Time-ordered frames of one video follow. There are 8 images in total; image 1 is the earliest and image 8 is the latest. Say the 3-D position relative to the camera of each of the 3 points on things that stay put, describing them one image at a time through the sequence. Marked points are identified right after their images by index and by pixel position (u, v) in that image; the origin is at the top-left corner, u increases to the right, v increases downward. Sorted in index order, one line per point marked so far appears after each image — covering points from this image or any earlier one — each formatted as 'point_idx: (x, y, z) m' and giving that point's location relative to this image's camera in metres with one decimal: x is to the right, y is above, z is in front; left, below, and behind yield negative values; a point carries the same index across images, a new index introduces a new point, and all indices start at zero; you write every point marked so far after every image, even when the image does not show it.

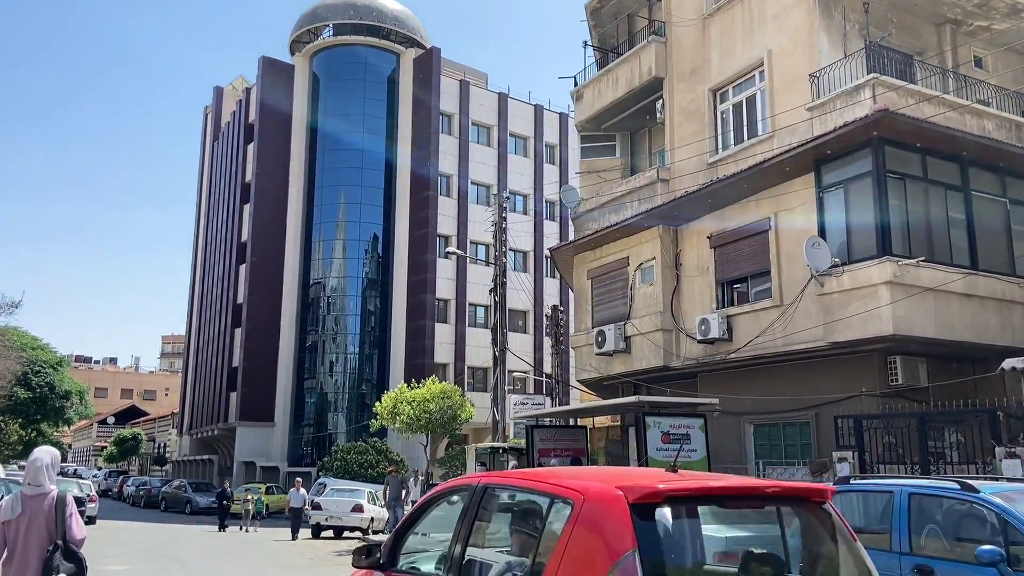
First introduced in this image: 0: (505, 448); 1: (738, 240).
0: (-0.2, -3.5, +17.6) m
1: (+4.5, +1.0, +16.3) m
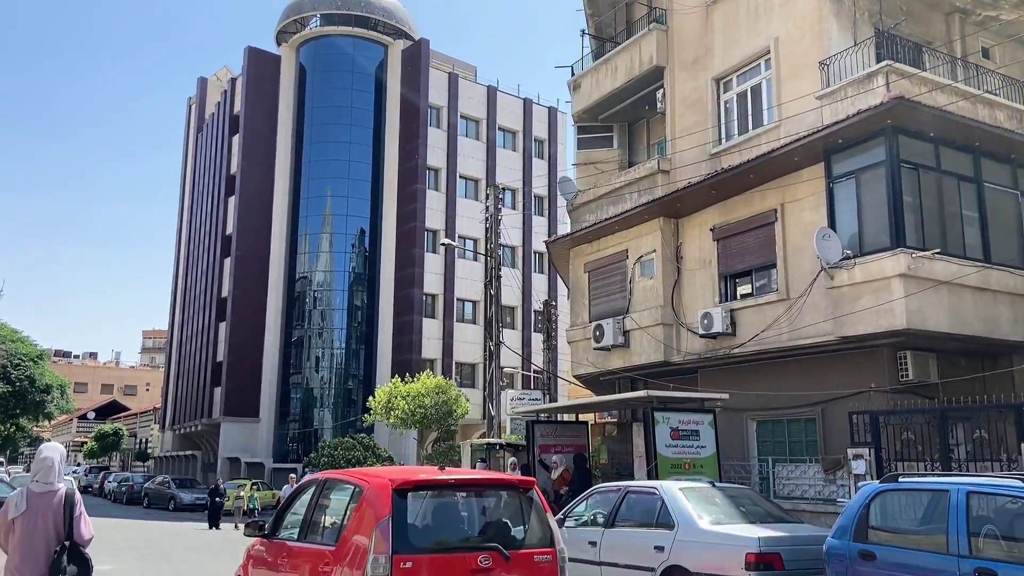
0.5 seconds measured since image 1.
0: (-0.3, -3.3, +17.2) m
1: (+4.5, +1.1, +15.9) m
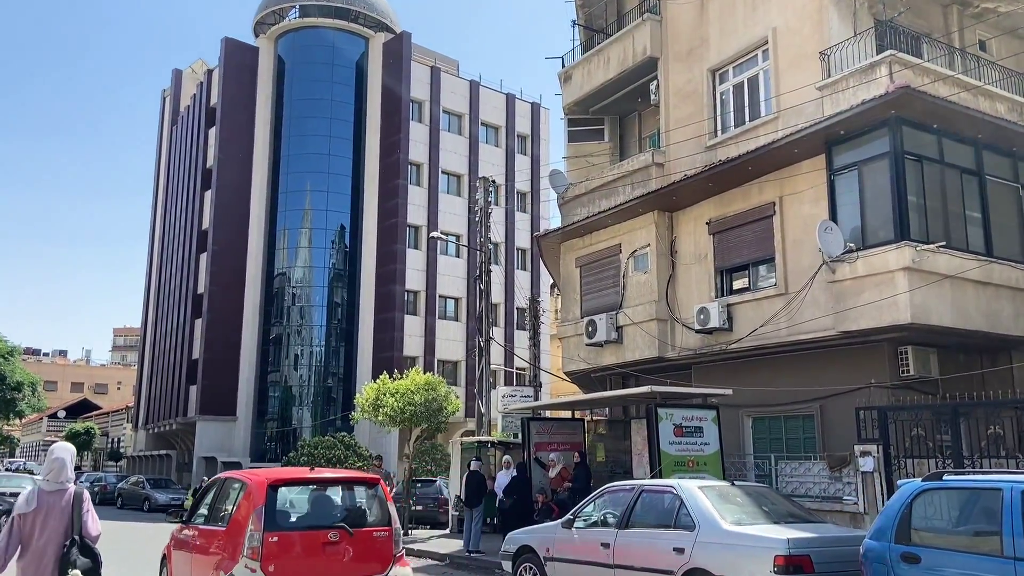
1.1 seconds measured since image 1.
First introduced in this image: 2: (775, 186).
0: (-0.5, -3.2, +16.8) m
1: (+4.4, +1.2, +15.6) m
2: (+4.8, +1.9, +15.0) m
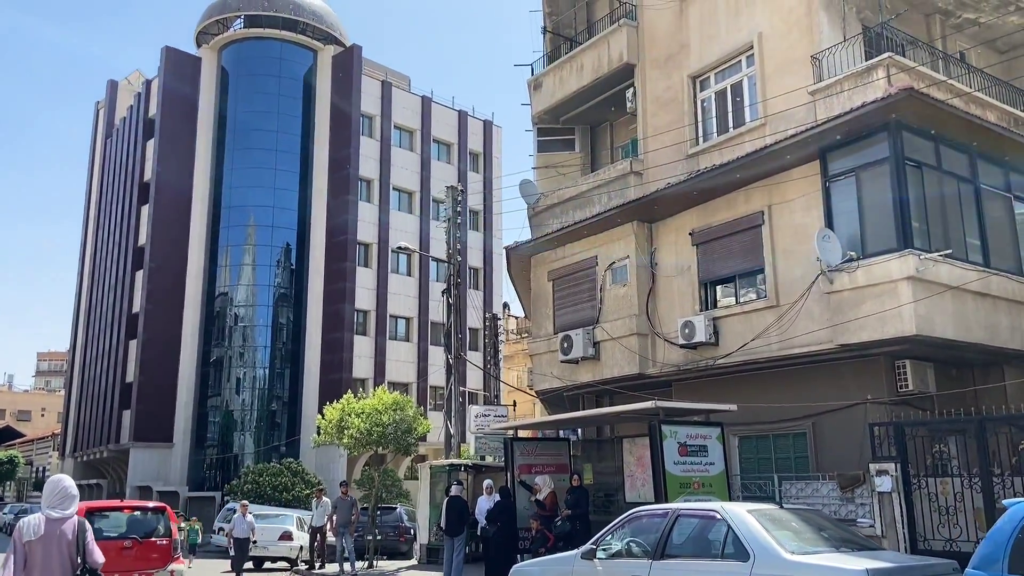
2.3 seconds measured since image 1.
0: (-1.0, -3.4, +15.7) m
1: (+4.0, +1.0, +15.1) m
2: (+4.5, +1.7, +14.4) m
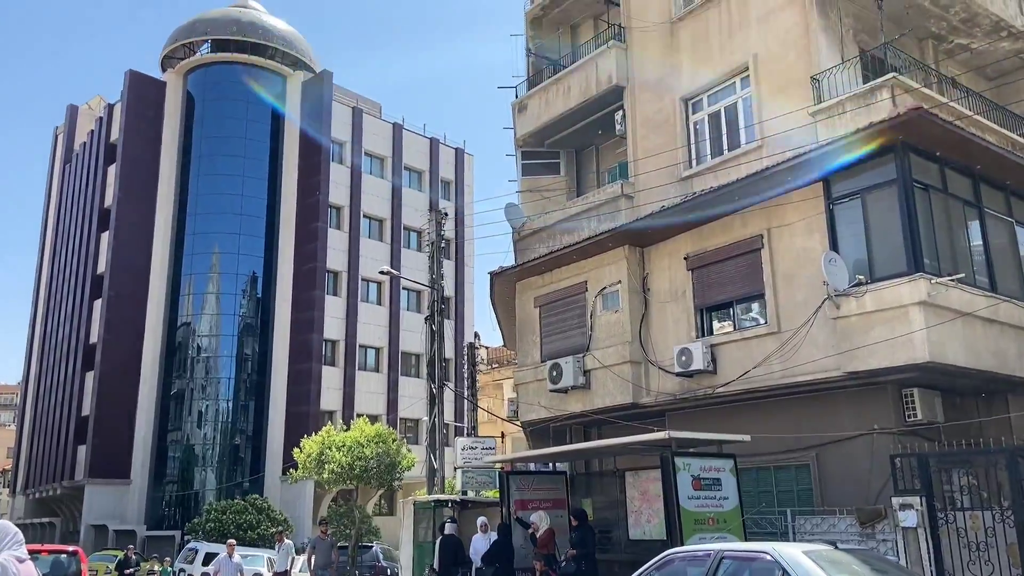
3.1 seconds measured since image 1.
0: (-1.2, -3.9, +14.9) m
1: (+3.8, +0.5, +14.6) m
2: (+4.3, +1.2, +14.1) m
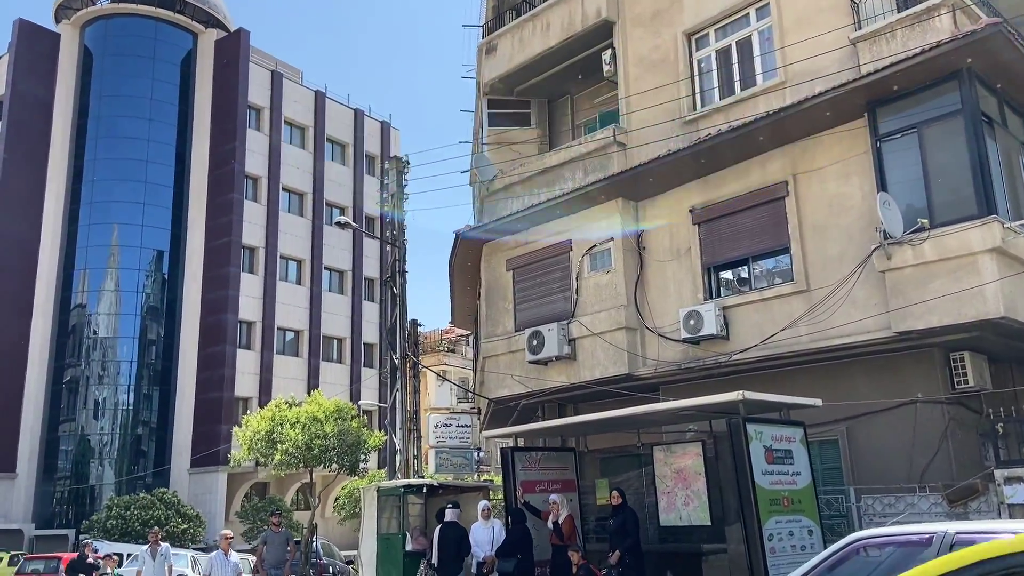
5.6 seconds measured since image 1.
0: (-1.4, -3.1, +12.7) m
1: (+3.6, +1.2, +13.0) m
2: (+4.2, +1.9, +12.5) m
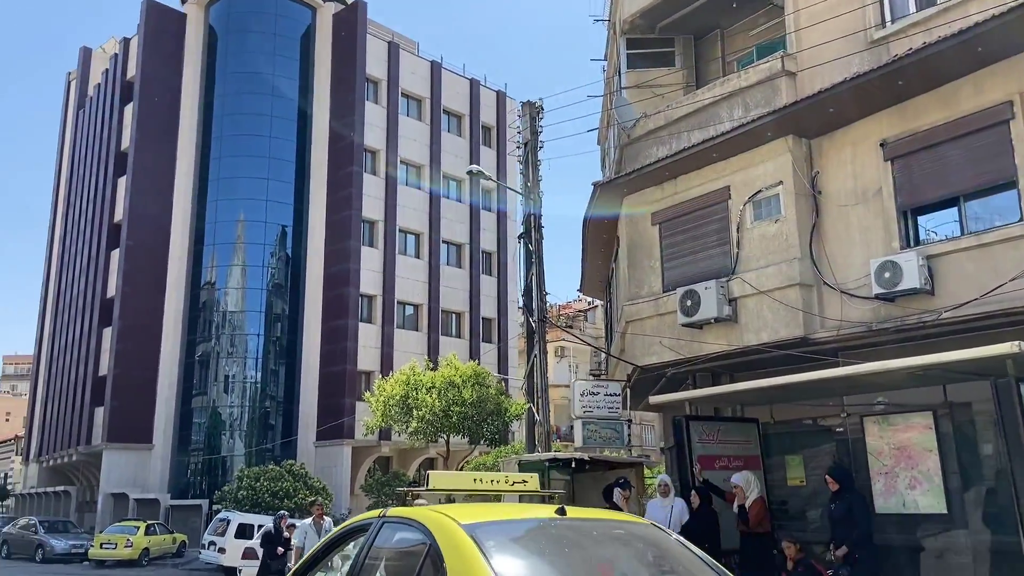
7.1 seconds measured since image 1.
0: (+0.8, -2.5, +11.4) m
1: (+5.7, +1.9, +10.8) m
2: (+6.3, +2.7, +10.2) m
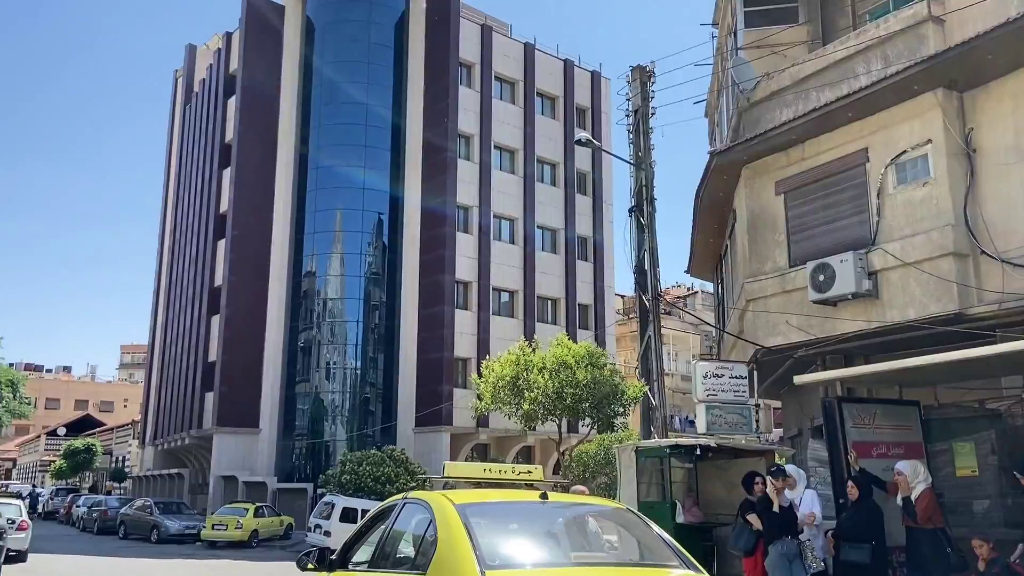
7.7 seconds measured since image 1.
0: (+2.3, -2.1, +10.5) m
1: (+7.1, +2.3, +9.4) m
2: (+7.6, +3.1, +8.7) m
